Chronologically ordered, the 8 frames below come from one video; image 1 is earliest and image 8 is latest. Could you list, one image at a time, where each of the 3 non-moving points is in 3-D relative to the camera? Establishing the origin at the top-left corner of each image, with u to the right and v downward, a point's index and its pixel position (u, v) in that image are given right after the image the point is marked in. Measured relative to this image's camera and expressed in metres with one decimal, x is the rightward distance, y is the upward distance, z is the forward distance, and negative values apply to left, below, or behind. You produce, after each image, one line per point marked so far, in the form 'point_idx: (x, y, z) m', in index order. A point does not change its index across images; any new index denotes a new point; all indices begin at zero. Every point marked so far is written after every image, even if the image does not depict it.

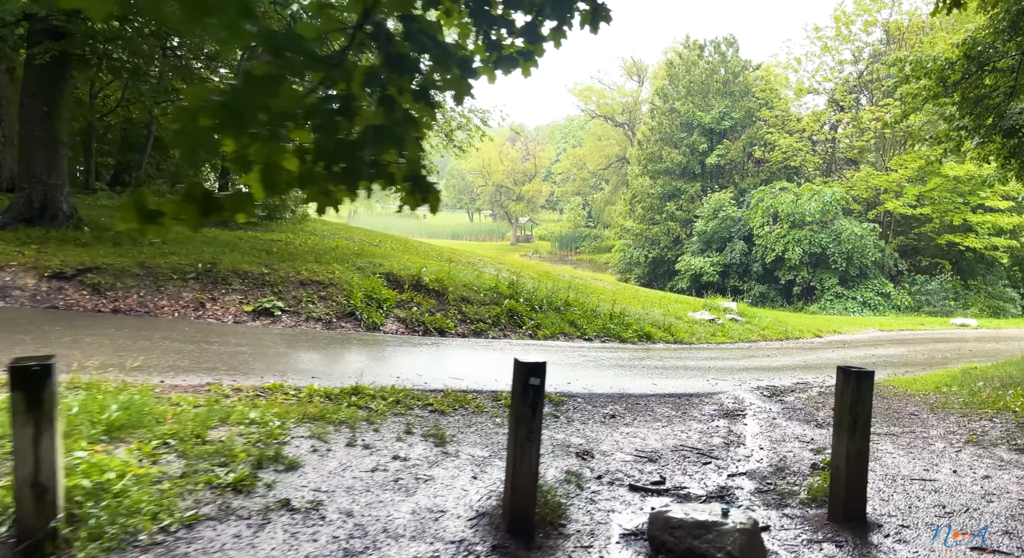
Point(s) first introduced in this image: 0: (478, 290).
0: (-0.7, -0.2, +13.1) m
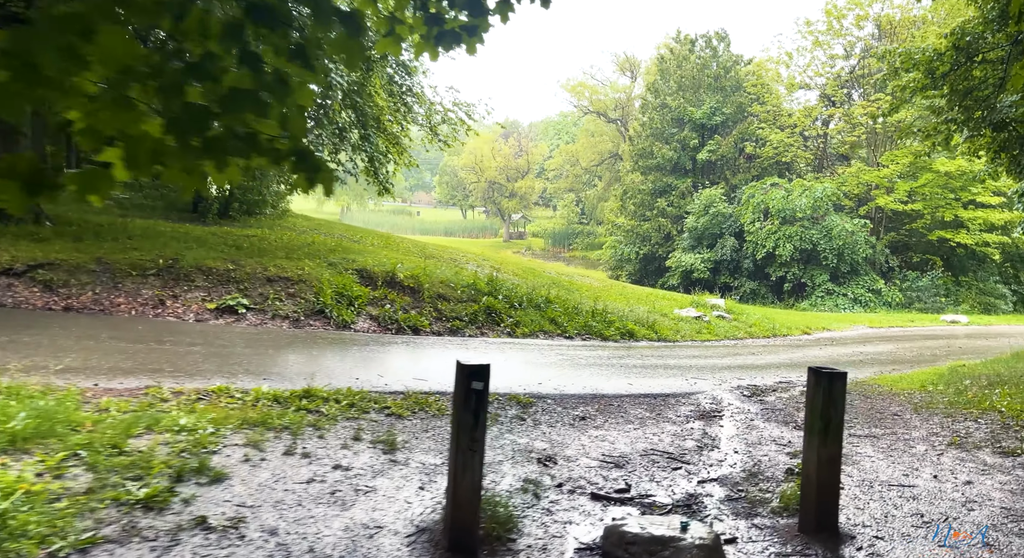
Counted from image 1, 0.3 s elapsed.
0: (-1.1, -0.1, +12.8) m
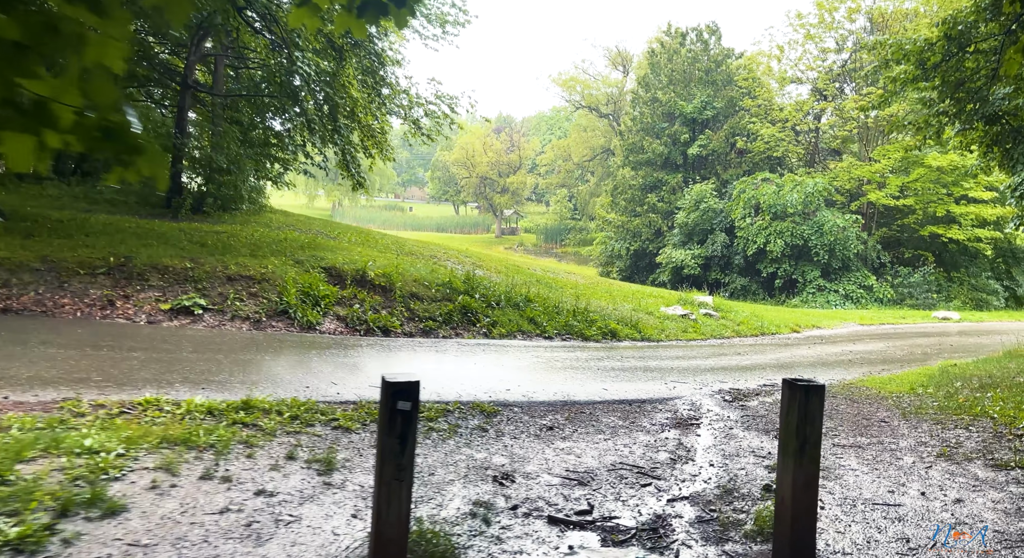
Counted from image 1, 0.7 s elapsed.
0: (-1.5, -0.1, +12.4) m
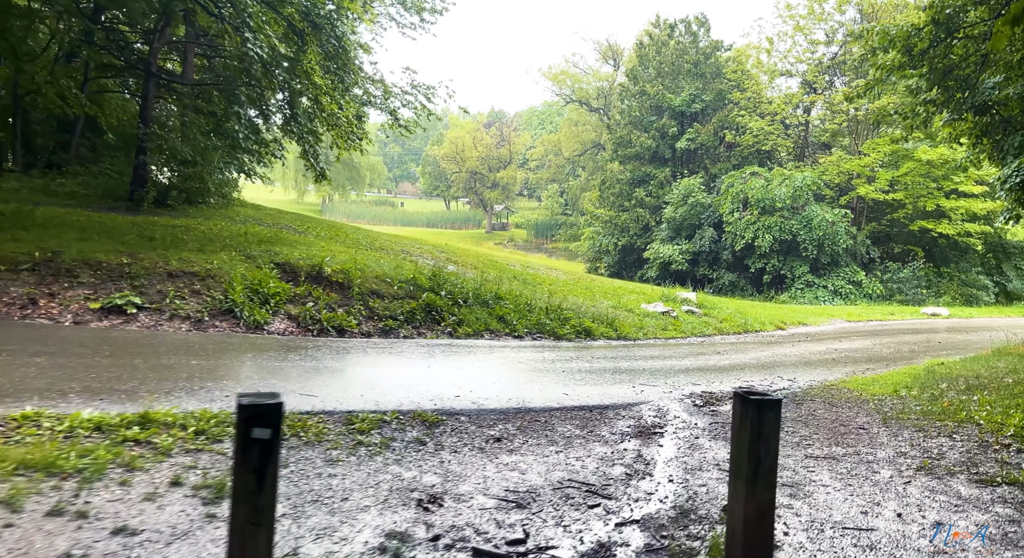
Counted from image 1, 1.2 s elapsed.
0: (-2.0, 0.0, +11.8) m
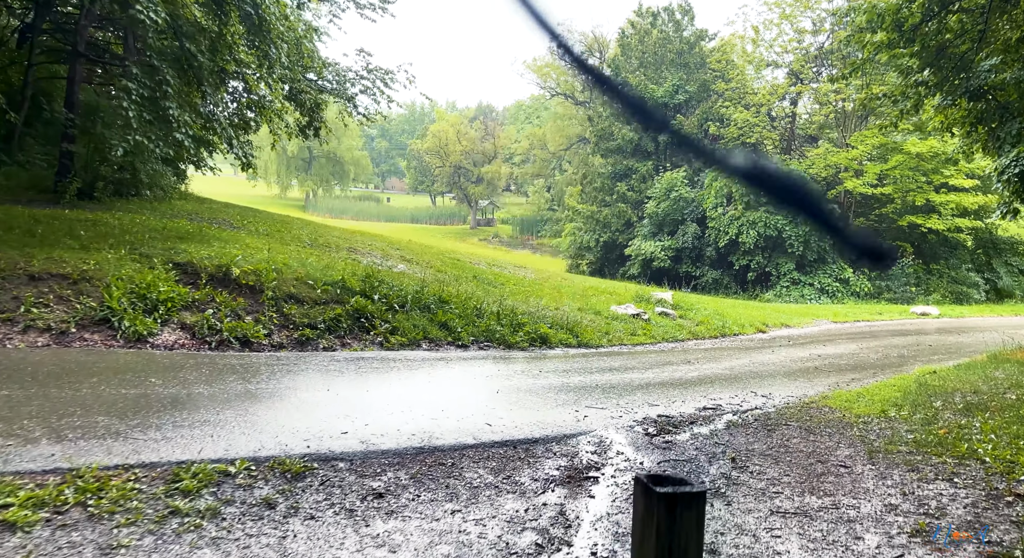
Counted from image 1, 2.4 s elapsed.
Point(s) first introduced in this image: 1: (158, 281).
0: (-2.9, -0.1, +10.4) m
1: (-4.5, 0.0, +8.8) m
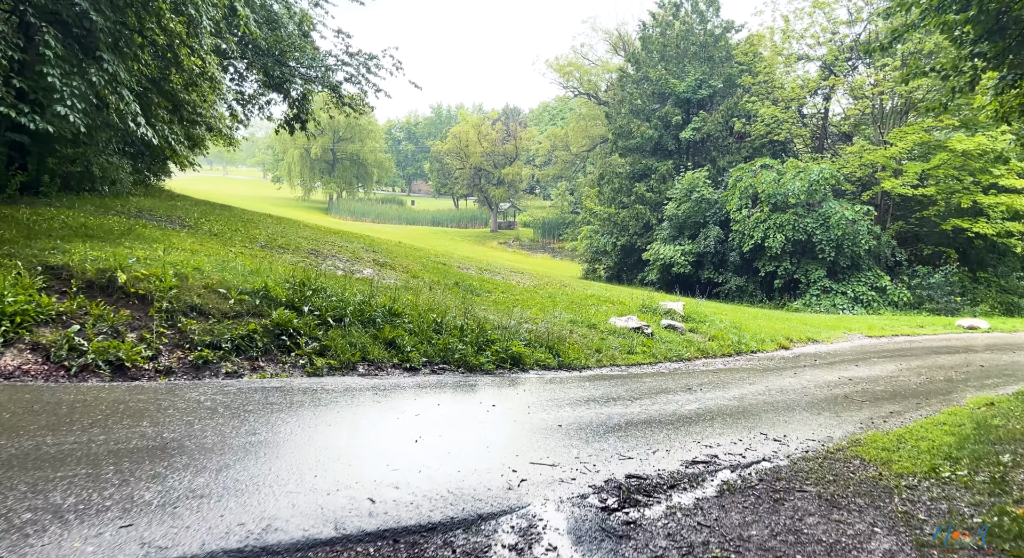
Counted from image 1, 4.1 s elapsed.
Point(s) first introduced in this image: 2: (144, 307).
0: (-3.5, -0.2, +8.6) m
1: (-5.1, -0.1, +7.1) m
2: (-4.1, -0.4, +7.8) m
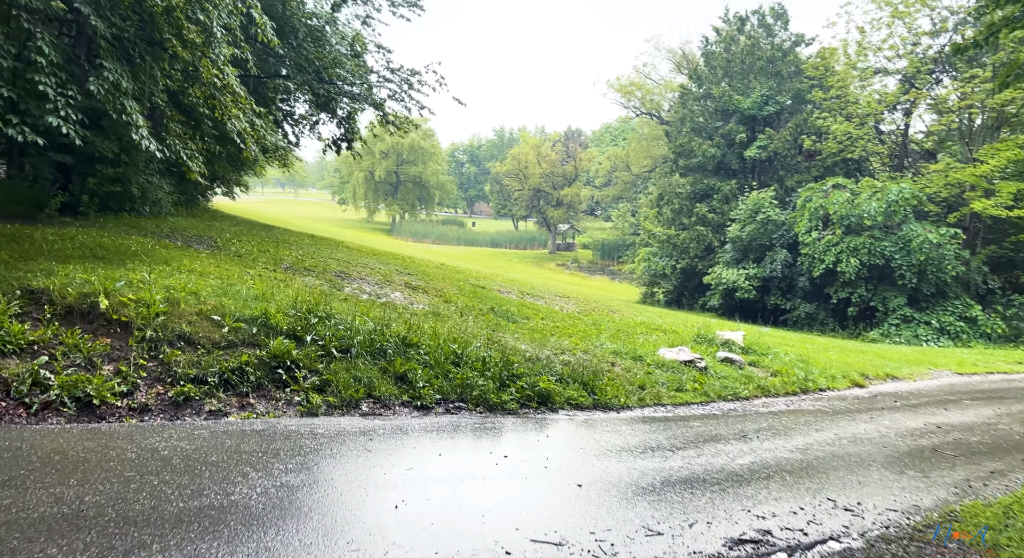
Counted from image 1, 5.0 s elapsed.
0: (-3.2, -0.5, +7.8) m
1: (-4.9, -0.4, +6.5) m
2: (-3.9, -0.6, +7.1) m
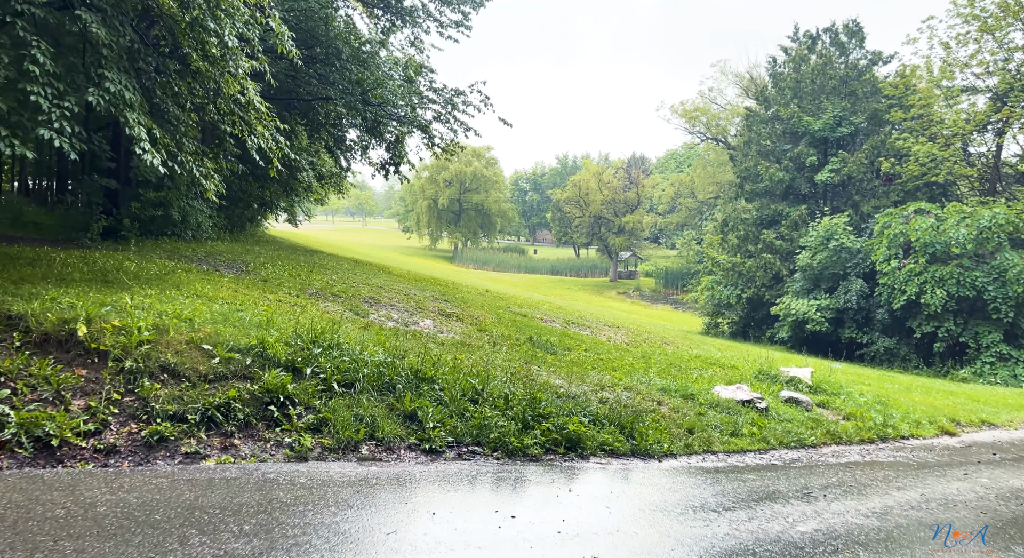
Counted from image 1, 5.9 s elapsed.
0: (-3.0, -0.8, +7.2) m
1: (-4.8, -0.6, +6.0) m
2: (-3.8, -0.9, +6.4) m
